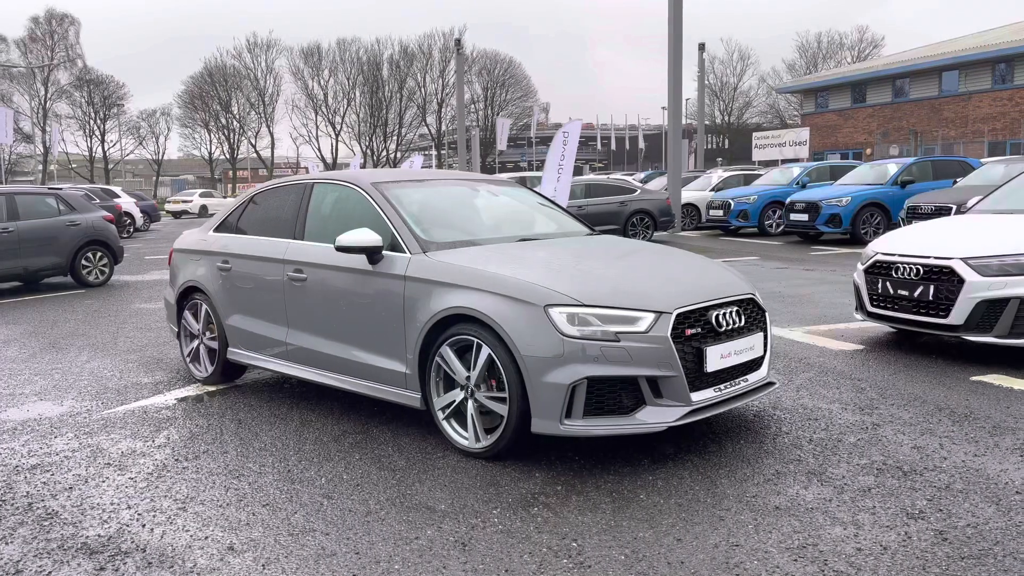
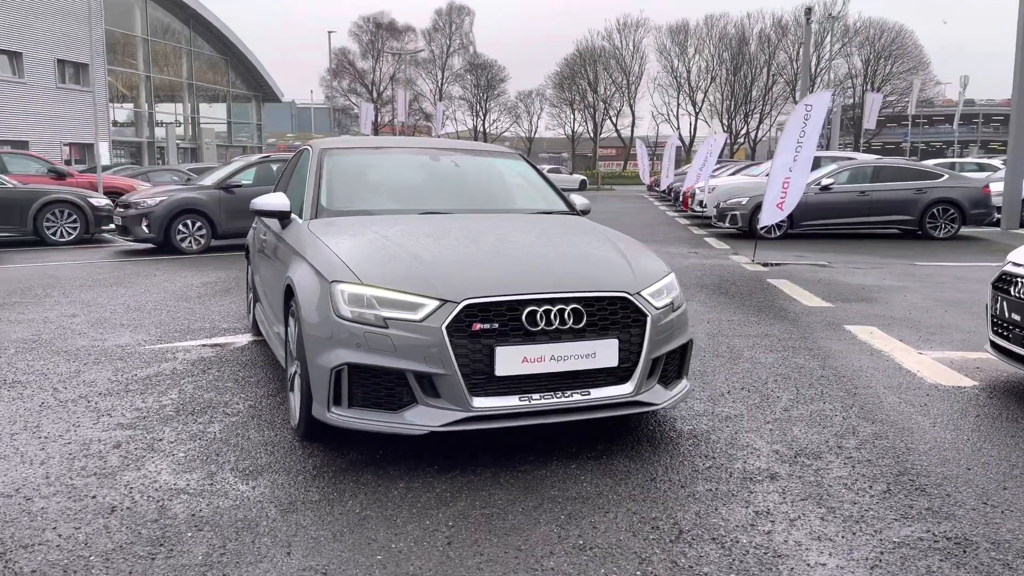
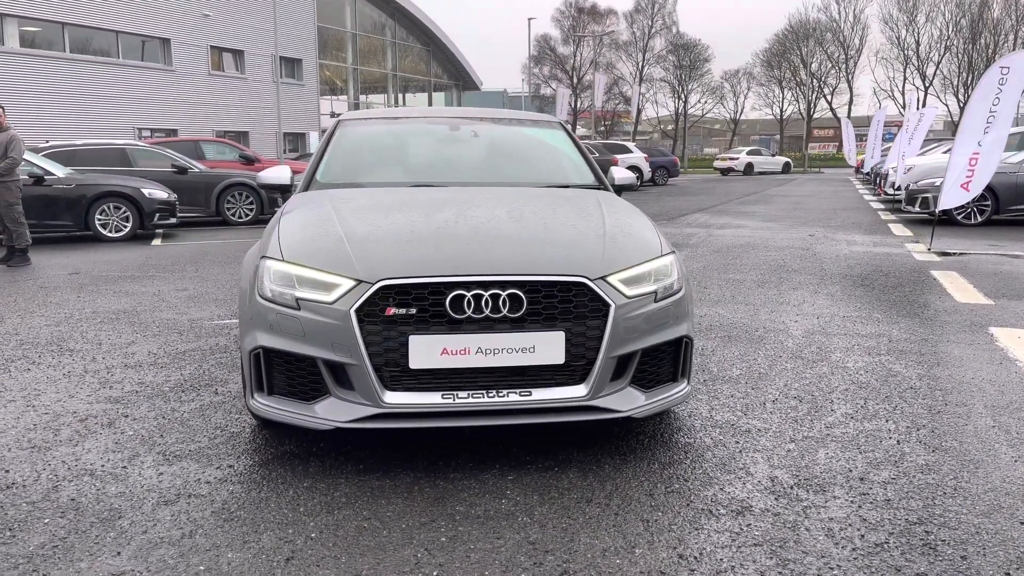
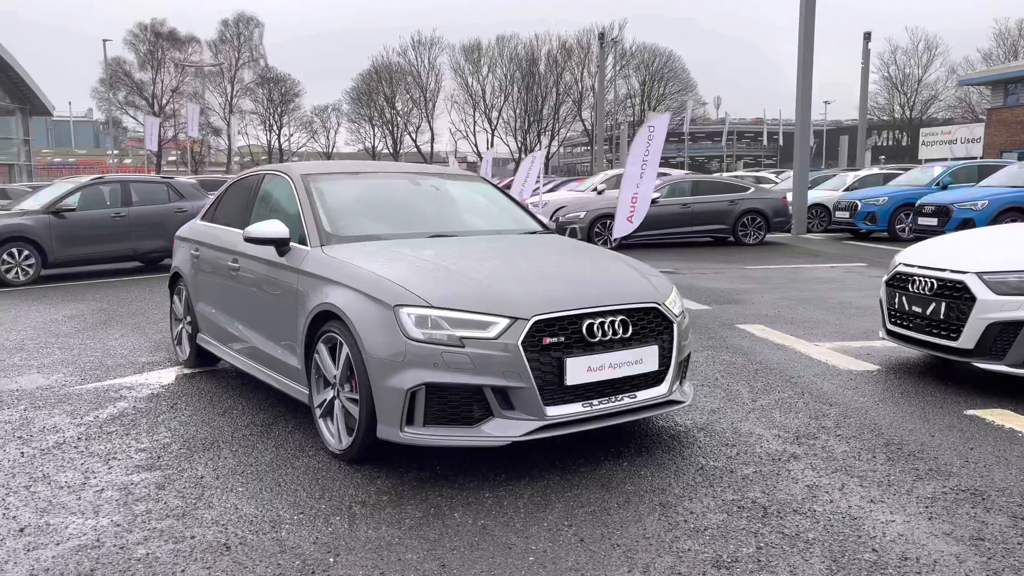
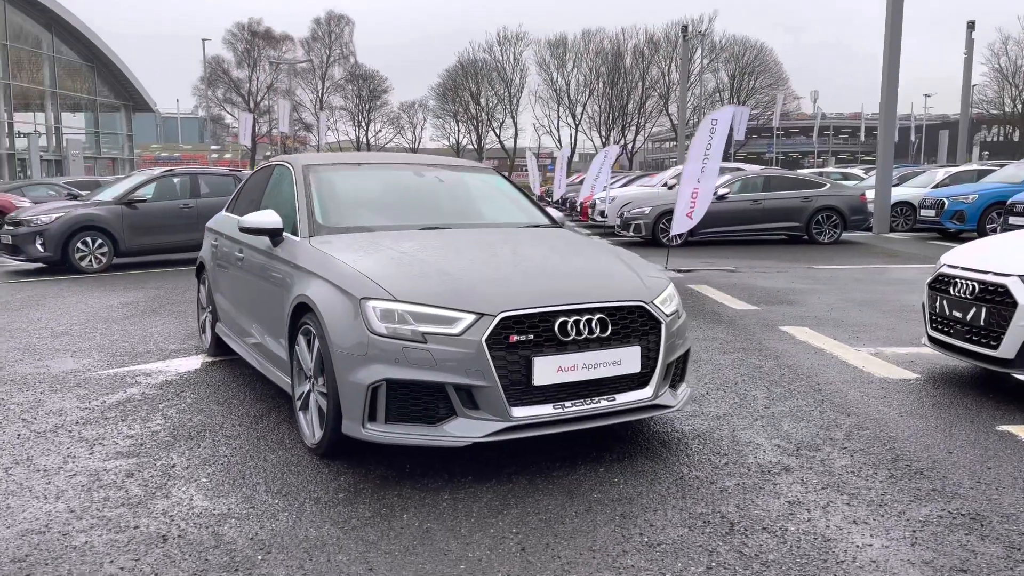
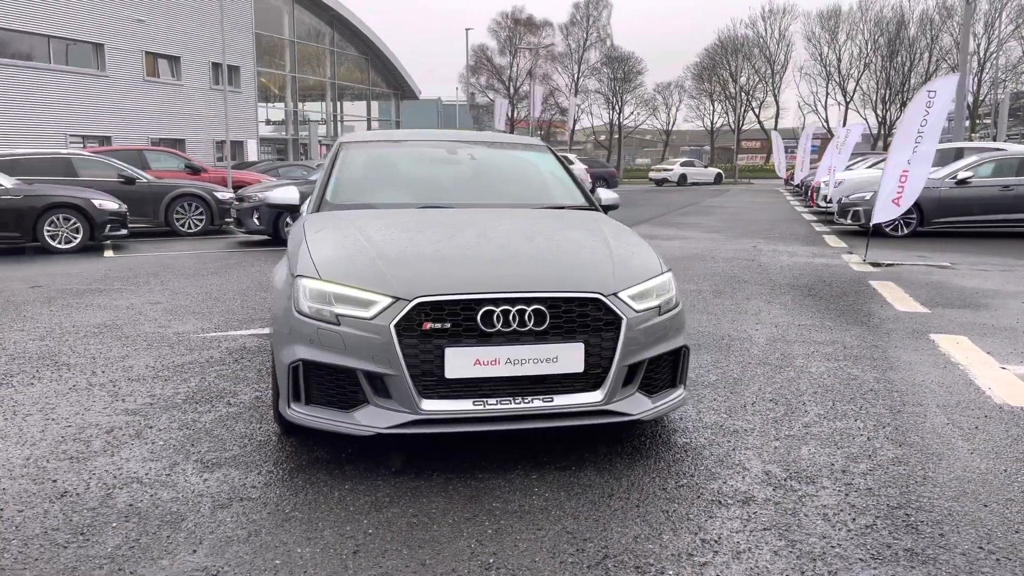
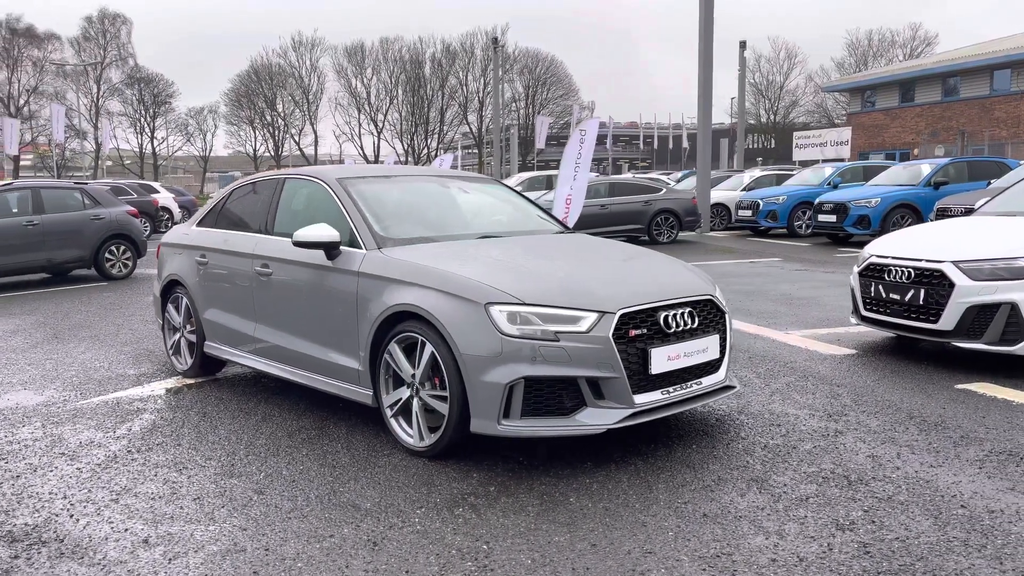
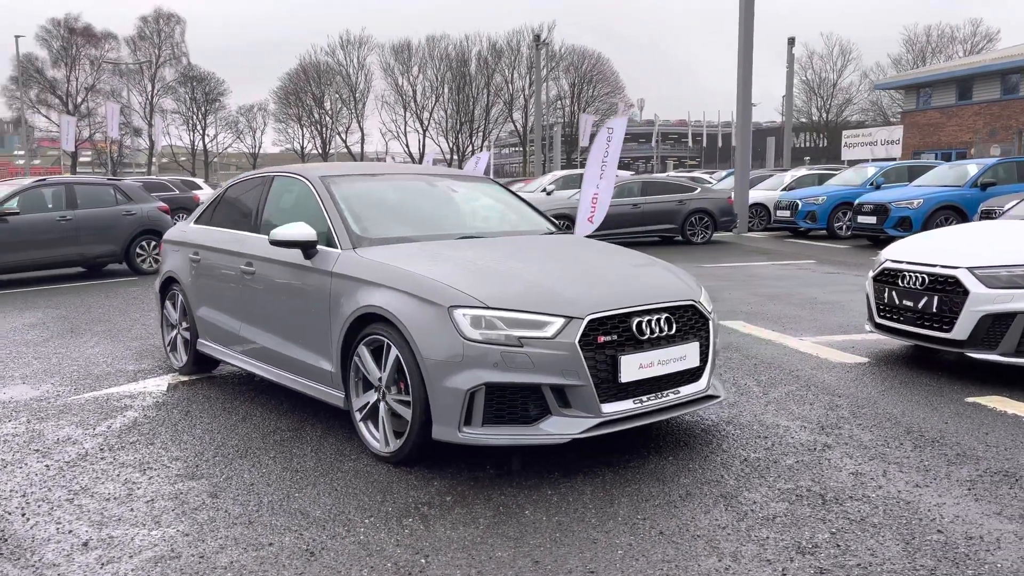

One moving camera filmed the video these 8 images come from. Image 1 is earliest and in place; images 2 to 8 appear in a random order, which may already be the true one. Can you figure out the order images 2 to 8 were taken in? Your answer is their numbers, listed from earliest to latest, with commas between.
7, 8, 4, 5, 2, 6, 3
